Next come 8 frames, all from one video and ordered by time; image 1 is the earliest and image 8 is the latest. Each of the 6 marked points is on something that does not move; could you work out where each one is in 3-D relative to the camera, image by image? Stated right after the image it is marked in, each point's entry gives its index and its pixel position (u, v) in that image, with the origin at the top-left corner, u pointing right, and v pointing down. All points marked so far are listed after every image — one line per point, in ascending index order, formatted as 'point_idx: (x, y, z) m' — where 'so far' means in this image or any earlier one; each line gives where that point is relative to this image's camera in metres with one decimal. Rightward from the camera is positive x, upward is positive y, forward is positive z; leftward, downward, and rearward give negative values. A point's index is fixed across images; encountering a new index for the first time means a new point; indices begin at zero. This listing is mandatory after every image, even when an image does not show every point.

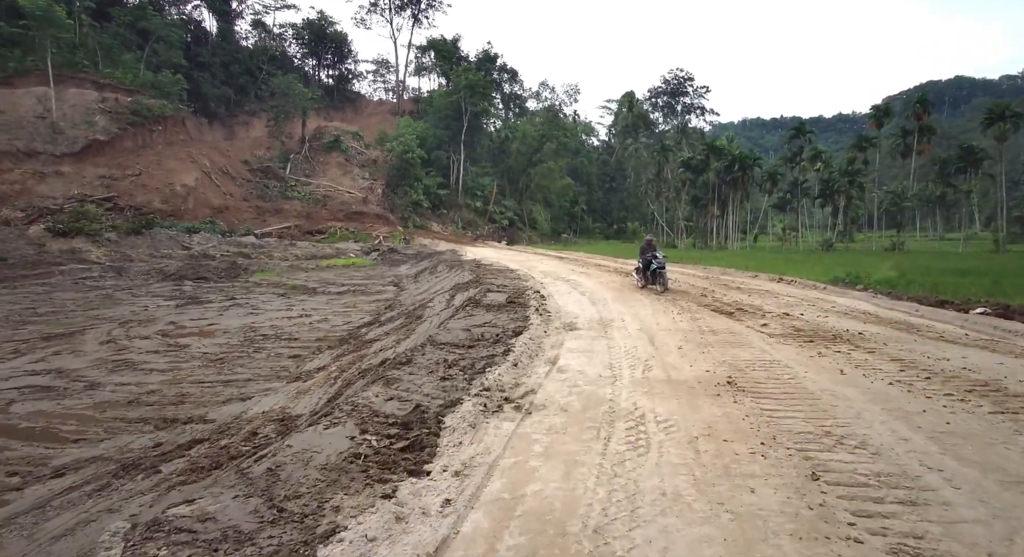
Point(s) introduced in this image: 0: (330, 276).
0: (-6.2, 0.0, +18.5) m
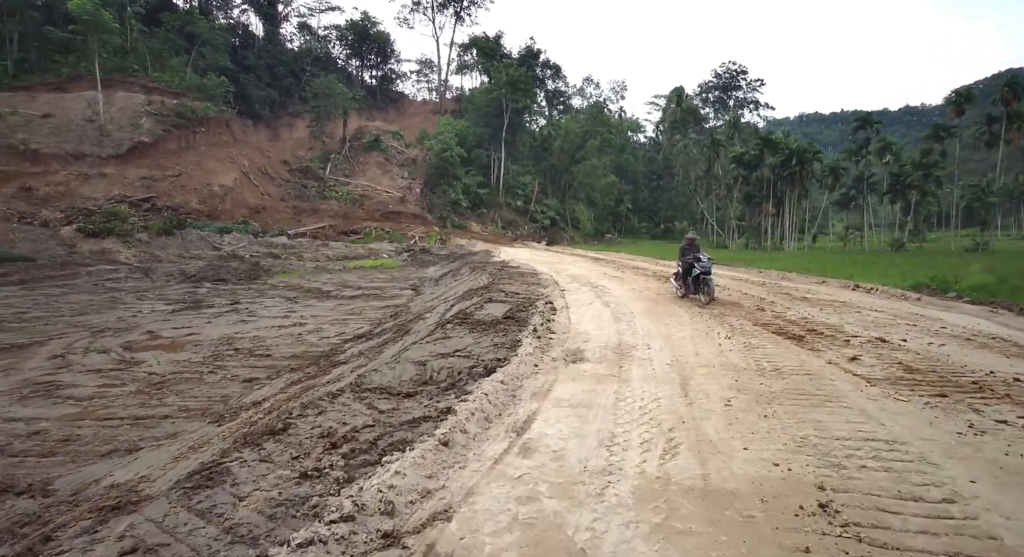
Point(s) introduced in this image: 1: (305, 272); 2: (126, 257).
0: (-5.2, 0.0, +17.6) m
1: (-7.3, +0.2, +19.2) m
2: (-14.1, +0.8, +19.8) m
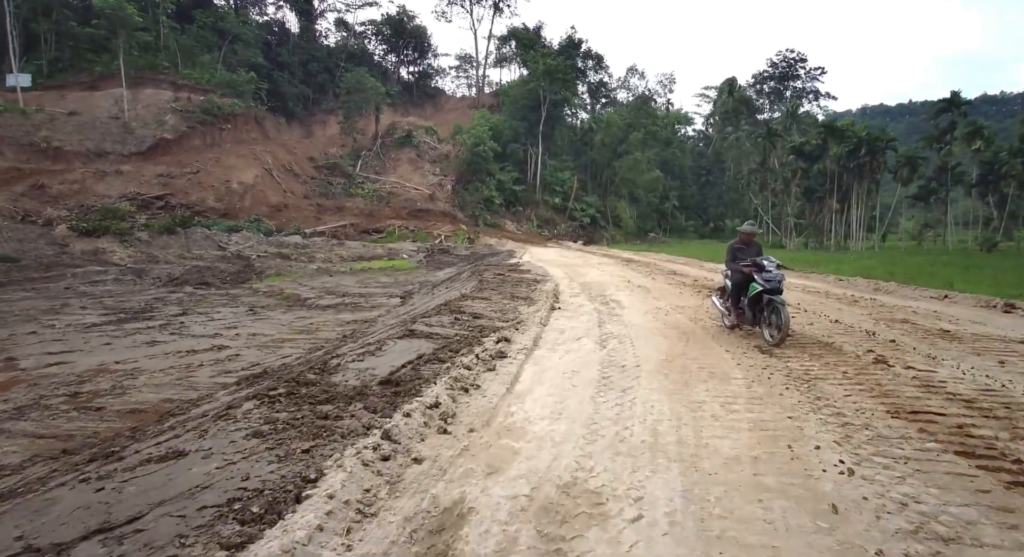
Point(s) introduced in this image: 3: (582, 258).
0: (-4.7, -0.1, +15.6) m
1: (-6.7, +0.1, +17.3) m
2: (-13.3, +0.7, +18.5) m
3: (+2.3, +0.7, +18.0) m
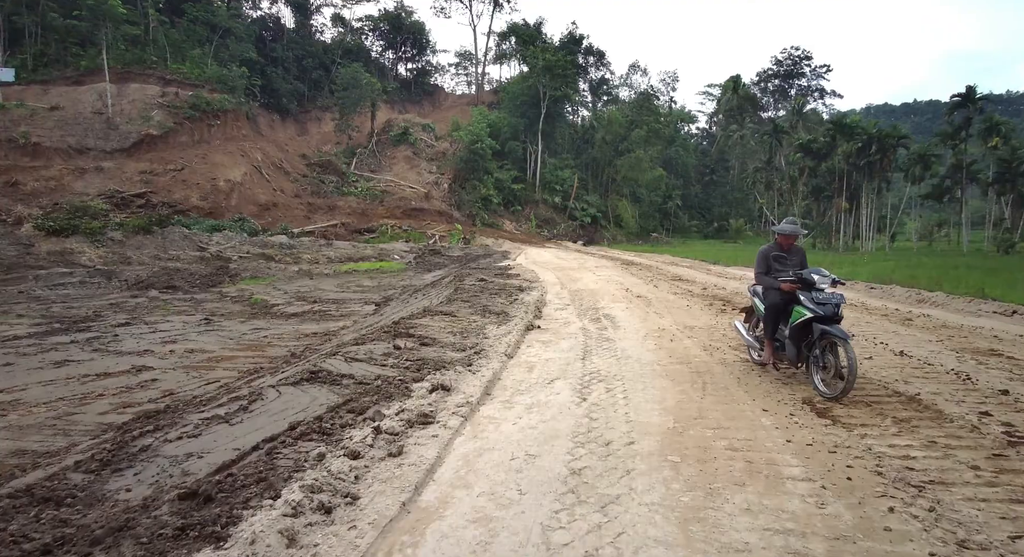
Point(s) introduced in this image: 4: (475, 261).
0: (-4.9, -0.2, +14.5) m
1: (-6.9, 0.0, +16.2) m
2: (-13.6, +0.6, +17.5) m
3: (+2.0, +0.6, +16.8) m
4: (-1.3, +0.6, +19.6) m
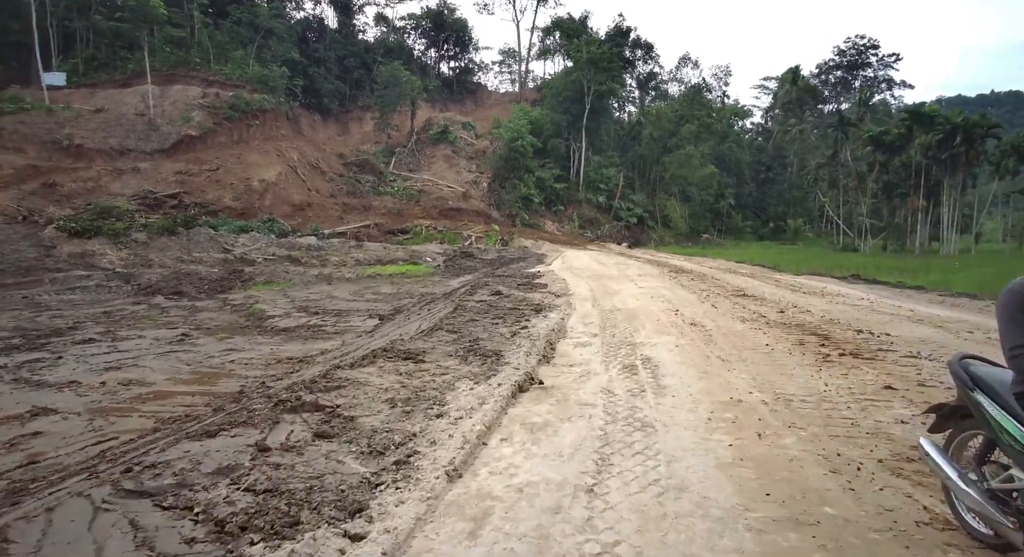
0: (-4.1, -0.4, +13.3) m
1: (-6.0, -0.1, +15.2) m
2: (-12.5, +0.6, +16.9) m
3: (+3.0, +0.4, +15.0) m
4: (-0.2, +0.4, +18.0) m
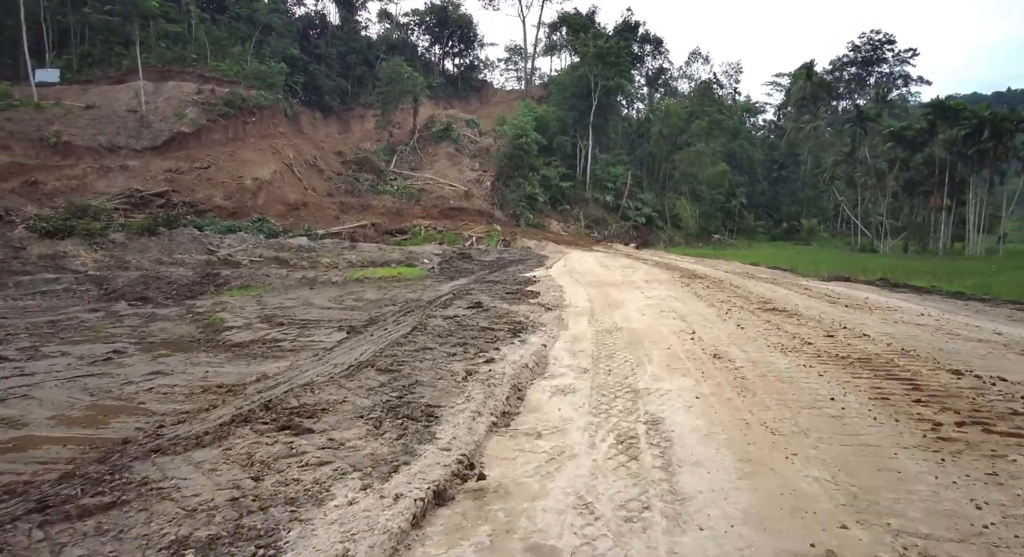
0: (-4.3, -0.5, +12.2) m
1: (-6.1, -0.2, +14.1) m
2: (-12.6, +0.5, +15.9) m
3: (+2.9, +0.3, +13.8) m
4: (-0.2, +0.3, +16.9) m
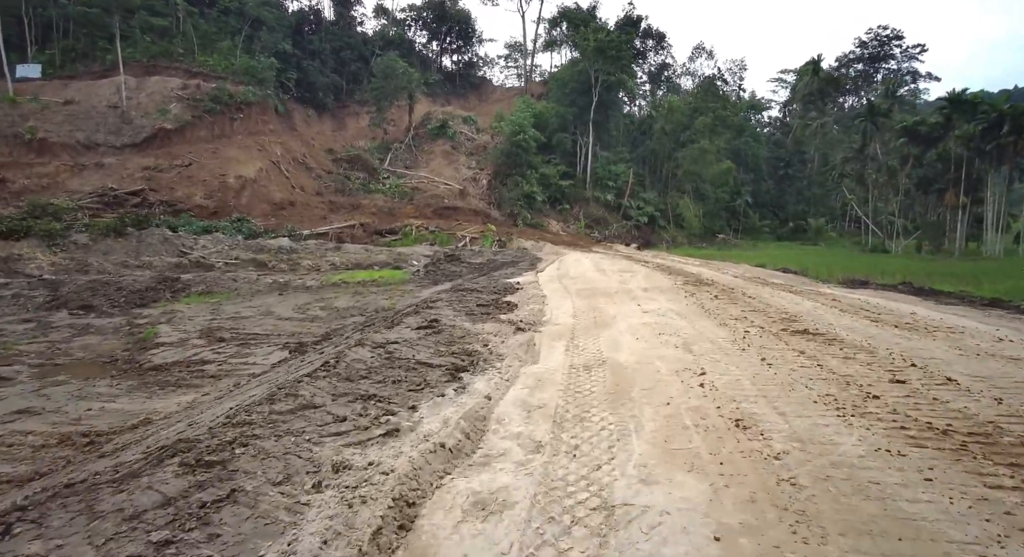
0: (-4.6, -0.6, +11.0) m
1: (-6.4, -0.3, +12.9) m
2: (-12.9, +0.3, +14.8) m
3: (+2.6, +0.1, +12.5) m
4: (-0.5, +0.2, +15.6) m
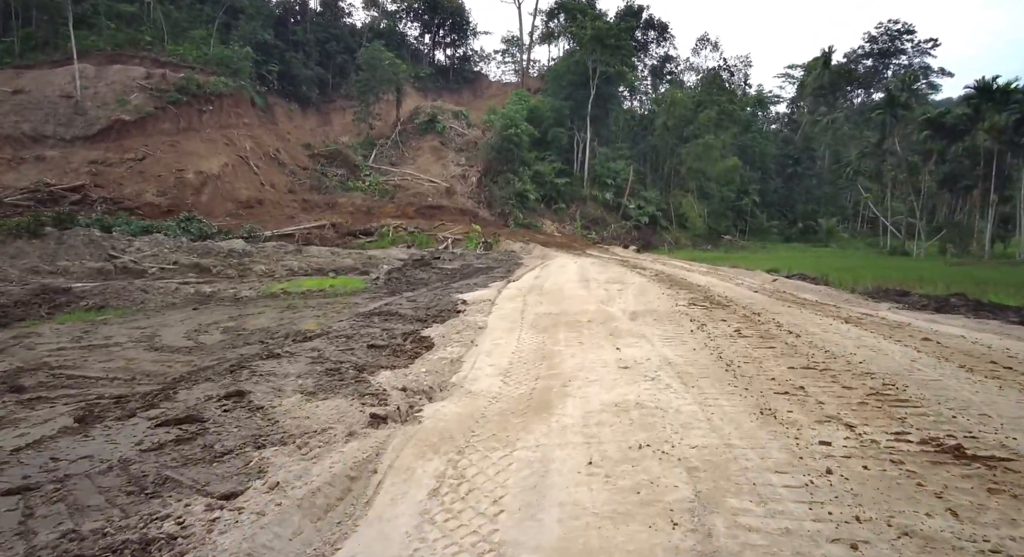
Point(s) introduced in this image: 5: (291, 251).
0: (-5.3, -0.8, +8.6) m
1: (-7.0, -0.5, +10.5) m
2: (-13.5, +0.1, +12.5) m
3: (+1.9, -0.1, +10.1) m
4: (-1.2, 0.0, +13.2) m
5: (-7.9, +1.0, +19.4) m
